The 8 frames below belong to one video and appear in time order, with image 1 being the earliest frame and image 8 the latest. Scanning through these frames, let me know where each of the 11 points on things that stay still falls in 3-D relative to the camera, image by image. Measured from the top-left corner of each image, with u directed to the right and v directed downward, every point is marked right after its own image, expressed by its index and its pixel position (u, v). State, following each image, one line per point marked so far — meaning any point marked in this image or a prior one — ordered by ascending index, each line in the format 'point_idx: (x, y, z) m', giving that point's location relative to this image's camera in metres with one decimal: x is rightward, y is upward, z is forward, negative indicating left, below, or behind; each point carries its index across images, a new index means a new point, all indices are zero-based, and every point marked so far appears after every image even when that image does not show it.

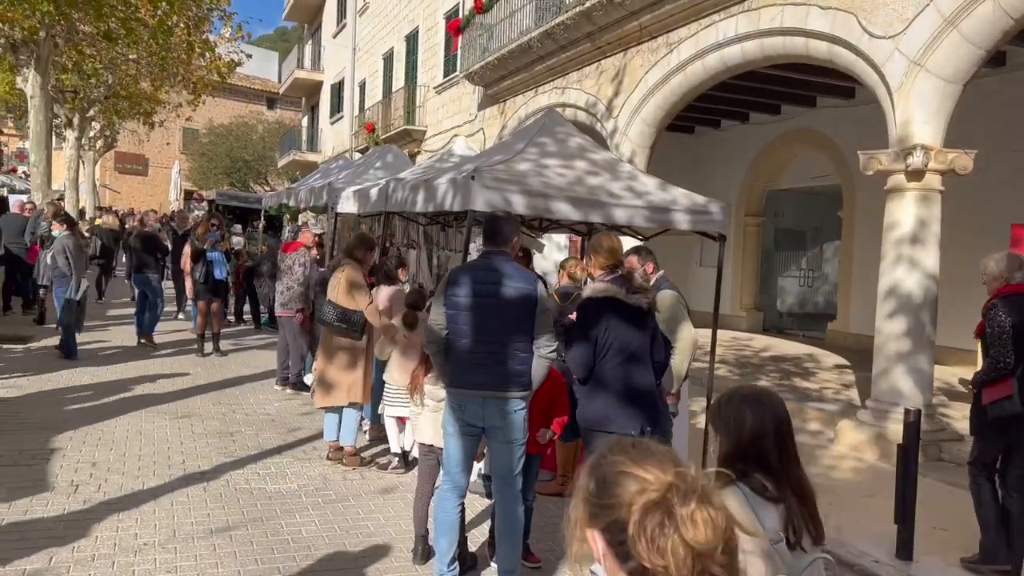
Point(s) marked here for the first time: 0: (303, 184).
0: (-2.9, +1.4, +11.3) m
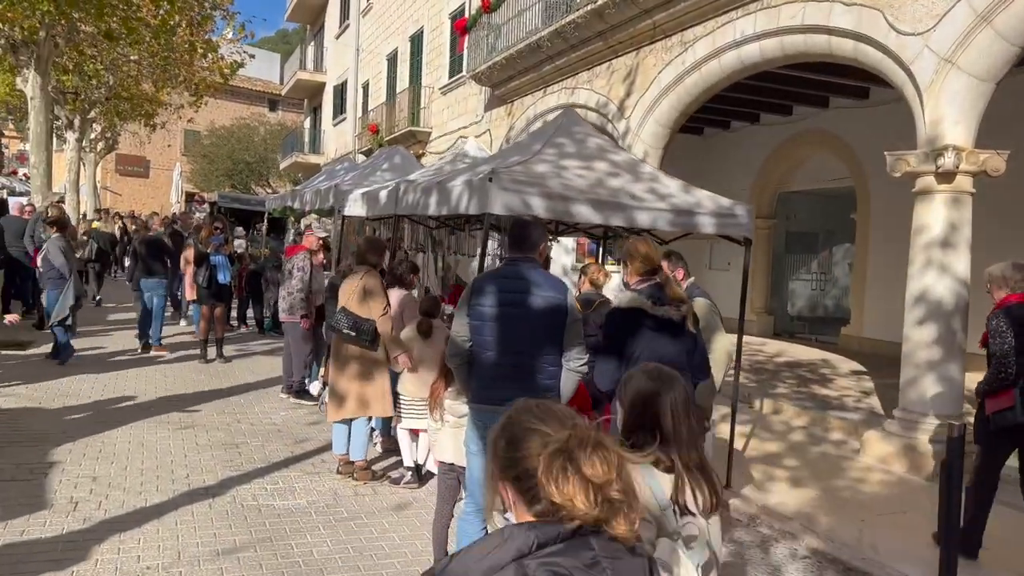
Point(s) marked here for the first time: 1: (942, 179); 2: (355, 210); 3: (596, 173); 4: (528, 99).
0: (-2.7, +1.4, +11.1) m
1: (+3.2, +0.8, +6.2) m
2: (-1.5, +0.7, +7.7) m
3: (+0.6, +0.8, +5.4) m
4: (+0.3, +3.0, +13.0) m
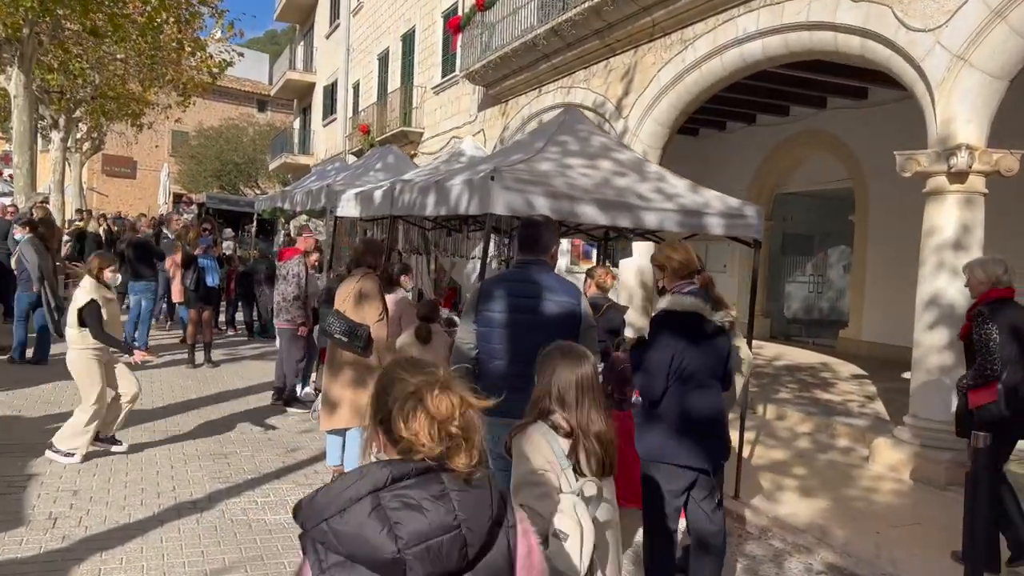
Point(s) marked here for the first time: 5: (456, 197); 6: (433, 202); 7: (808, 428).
0: (-2.8, +1.3, +10.8) m
1: (+3.2, +0.8, +6.0) m
2: (-1.5, +0.7, +7.5) m
3: (+0.6, +0.7, +5.2) m
4: (+0.2, +2.9, +12.8) m
5: (-0.4, +0.6, +5.2) m
6: (-0.5, +0.6, +5.6) m
7: (+2.7, -1.3, +7.5) m
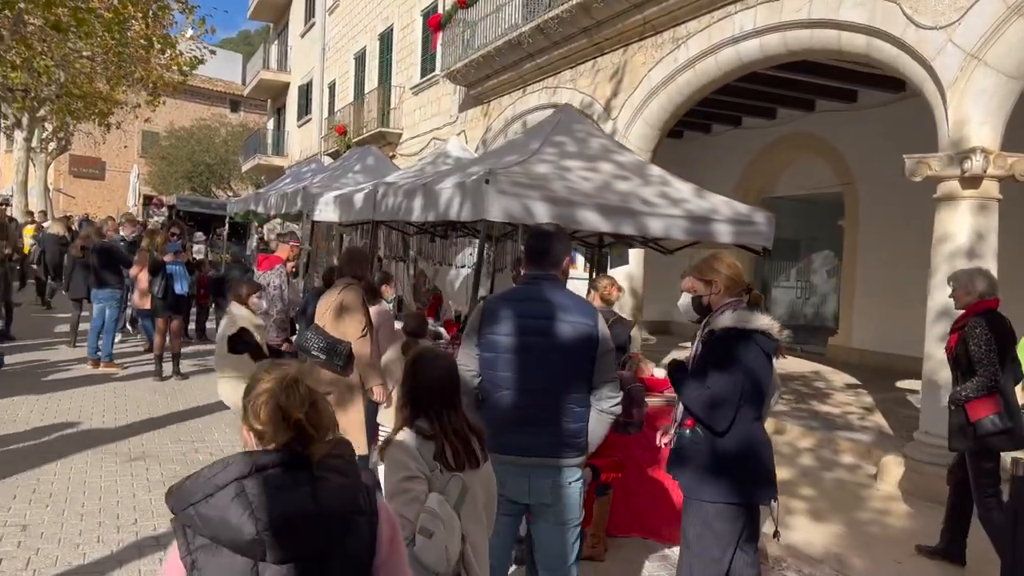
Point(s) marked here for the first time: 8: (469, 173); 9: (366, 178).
0: (-3.0, +1.3, +10.4) m
1: (+3.2, +0.7, +5.7) m
2: (-1.6, +0.6, +7.1) m
3: (+0.5, +0.7, +4.9) m
4: (-0.1, +2.8, +12.4) m
5: (-0.4, +0.5, +4.8) m
6: (-0.6, +0.5, +5.2) m
7: (+2.6, -1.4, +7.2) m
8: (-0.3, +0.7, +4.9) m
9: (-1.6, +1.2, +8.9) m
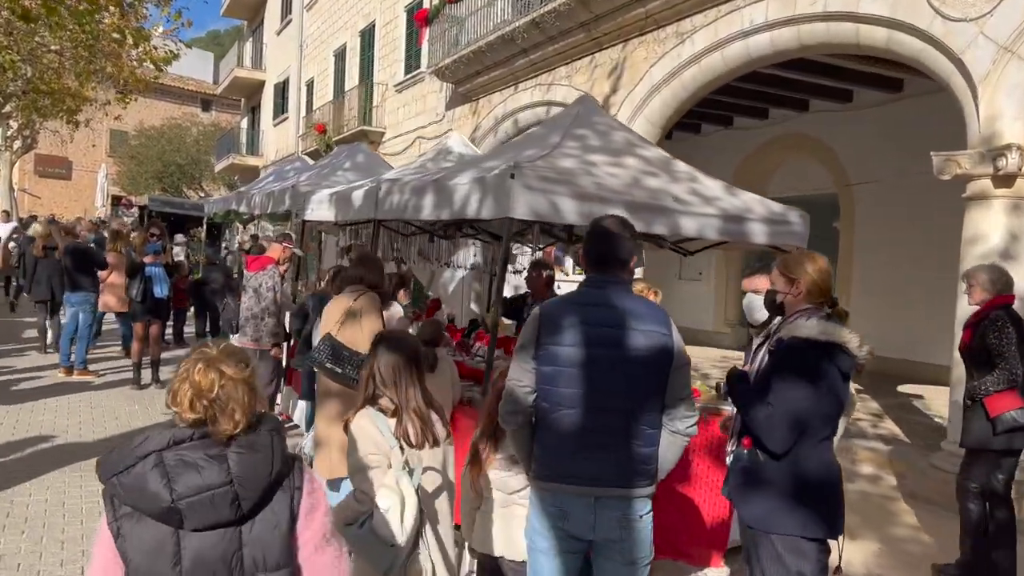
0: (-3.1, +1.2, +9.9) m
1: (+3.3, +0.7, +5.5) m
2: (-1.6, +0.6, +6.7) m
3: (+0.6, +0.6, +4.5) m
4: (-0.2, +2.8, +12.1) m
5: (-0.3, +0.5, +4.4) m
6: (-0.5, +0.5, +4.8) m
7: (+2.6, -1.4, +6.9) m
8: (-0.1, +0.7, +4.5) m
9: (-1.6, +1.2, +8.5) m
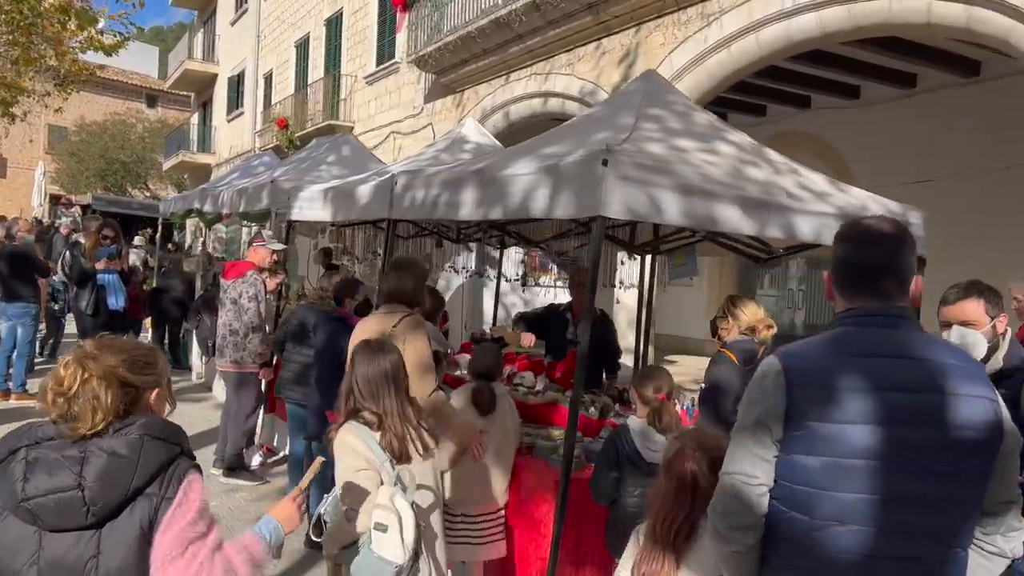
0: (-3.1, +1.1, +8.8) m
1: (+3.5, +0.6, +4.7) m
2: (-1.4, +0.5, +5.7) m
3: (+0.9, +0.6, +3.7) m
4: (-0.4, +2.7, +11.1) m
5: (0.0, +0.4, +3.5) m
6: (-0.2, +0.4, +3.8) m
7: (+2.8, -1.5, +6.2) m
8: (+0.2, +0.6, +3.6) m
9: (-1.5, +1.1, +7.5) m
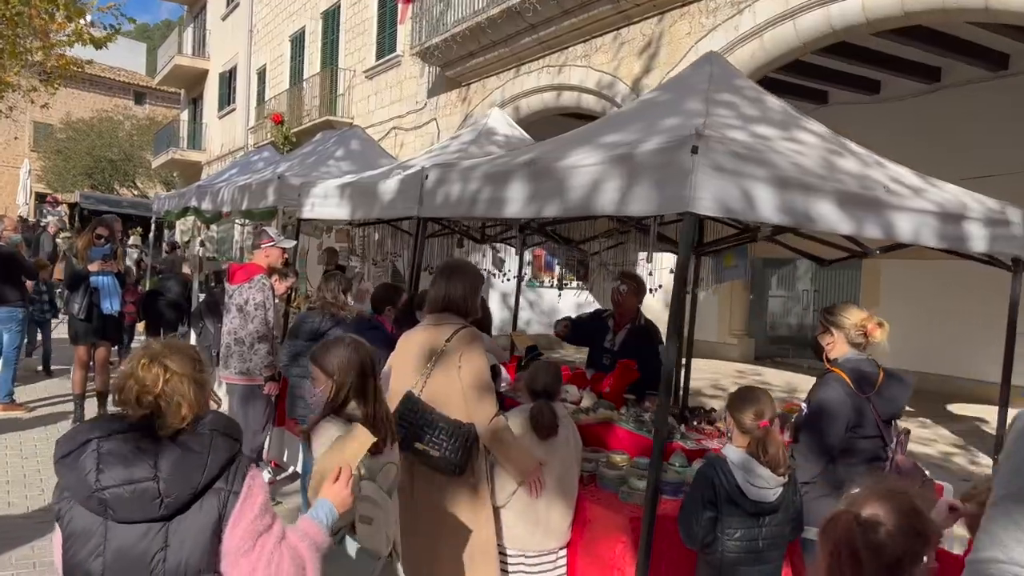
0: (-2.9, +1.1, +8.3) m
1: (+3.7, +0.6, +4.4) m
2: (-1.2, +0.5, +5.2) m
3: (+1.2, +0.5, +3.2) m
4: (-0.3, +2.7, +10.7) m
5: (+0.3, +0.4, +3.1) m
6: (0.0, +0.4, +3.4) m
7: (+3.0, -1.5, +5.8) m
8: (+0.4, +0.6, +3.2) m
9: (-1.4, +1.0, +7.1) m
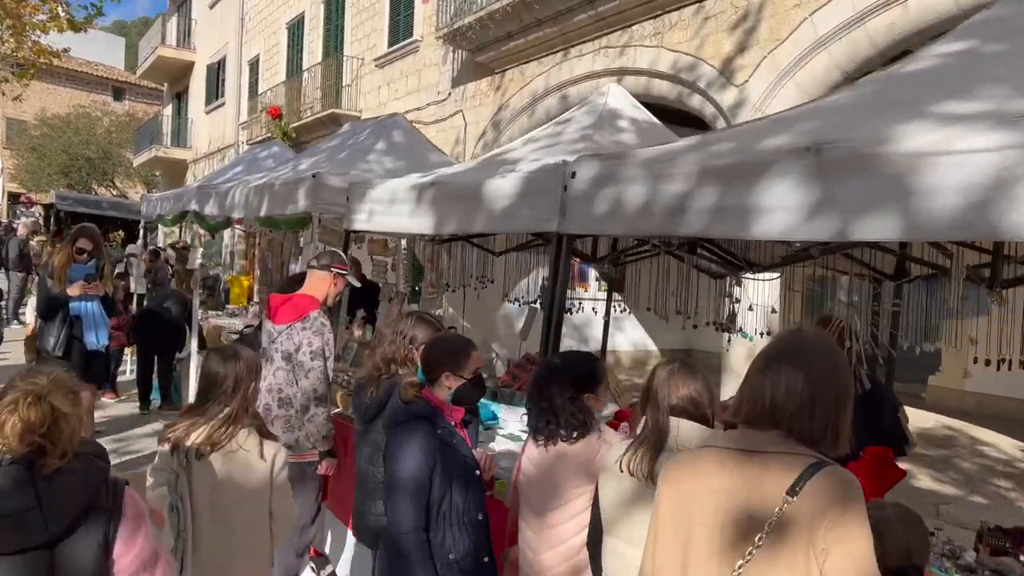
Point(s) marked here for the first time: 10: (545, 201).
0: (-2.4, +0.9, +6.9) m
1: (+4.4, +0.4, +3.1) m
2: (-0.5, +0.3, +3.8) m
3: (+1.9, +0.4, +1.9) m
4: (+0.2, +2.5, +9.3) m
5: (+0.9, +0.2, +1.7) m
6: (+0.7, +0.2, +2.1) m
7: (+3.6, -1.7, +4.5) m
8: (+1.1, +0.4, +1.8) m
9: (-0.8, +0.9, +5.7) m
10: (+0.1, +0.3, +2.9) m
